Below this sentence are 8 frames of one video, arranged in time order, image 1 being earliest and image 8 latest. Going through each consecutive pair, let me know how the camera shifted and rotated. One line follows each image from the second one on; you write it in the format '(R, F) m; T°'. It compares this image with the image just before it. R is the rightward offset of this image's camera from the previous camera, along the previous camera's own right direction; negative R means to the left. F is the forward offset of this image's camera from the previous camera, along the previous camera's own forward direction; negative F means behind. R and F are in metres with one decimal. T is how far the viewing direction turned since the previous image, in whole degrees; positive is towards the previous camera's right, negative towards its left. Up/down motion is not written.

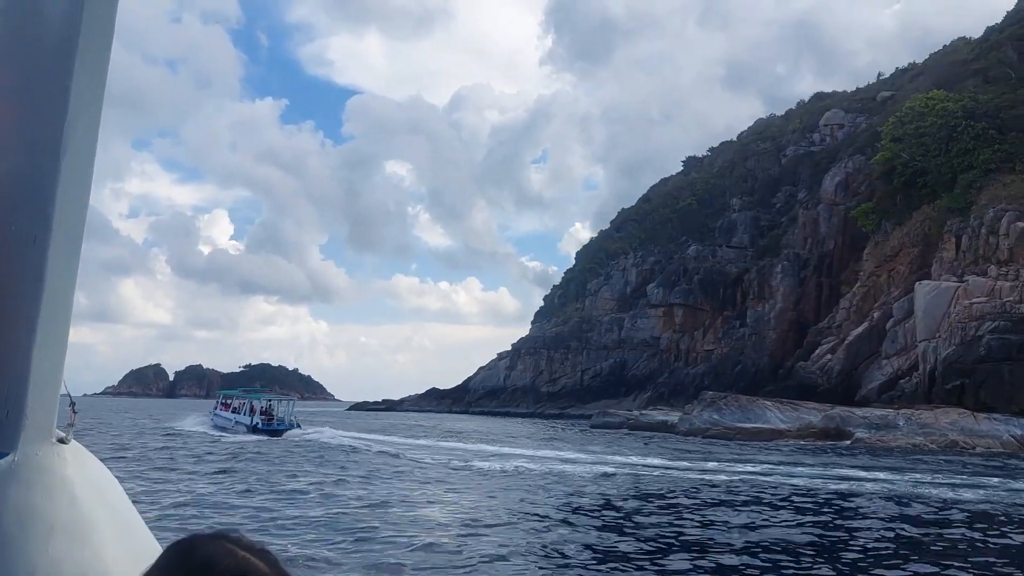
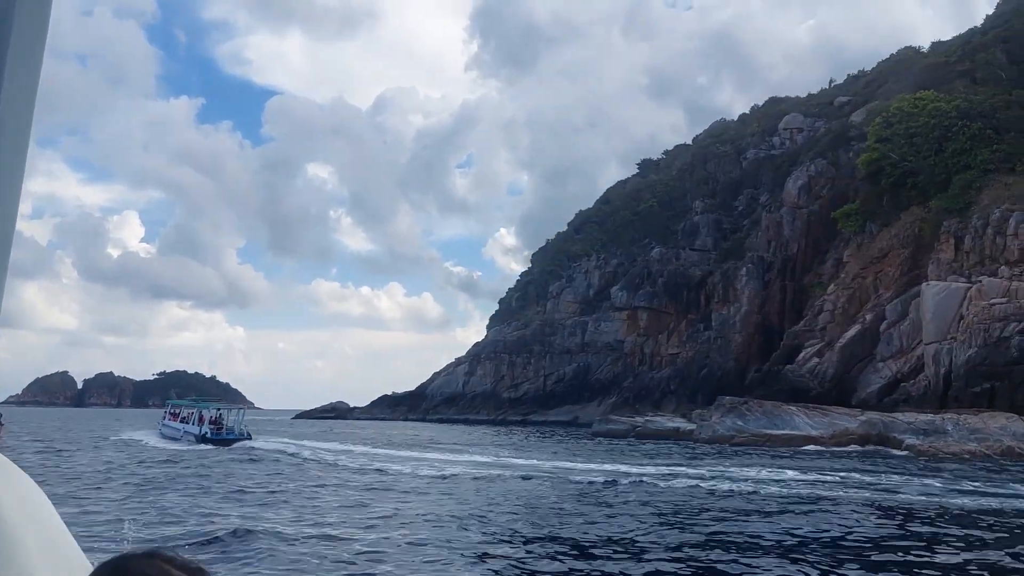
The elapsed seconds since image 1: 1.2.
(-2.8, +2.4) m; +5°
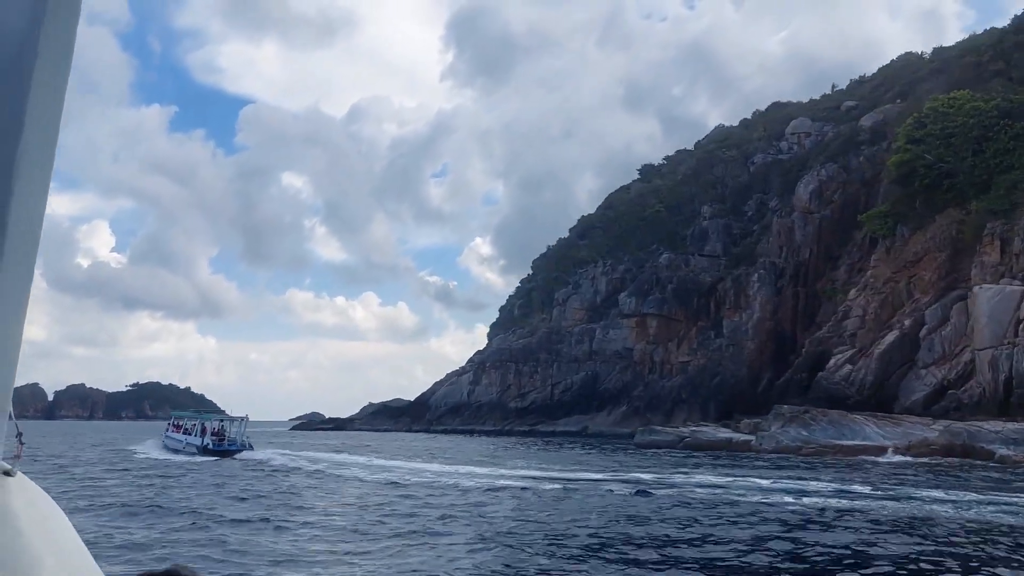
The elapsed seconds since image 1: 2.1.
(-2.3, +1.6) m; +2°
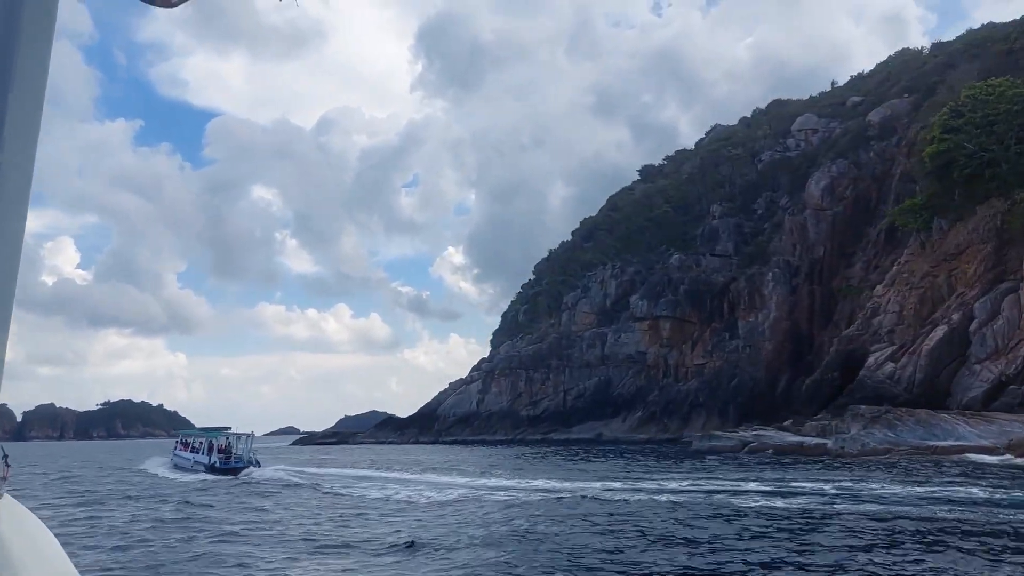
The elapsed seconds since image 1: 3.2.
(-2.6, +1.9) m; +2°
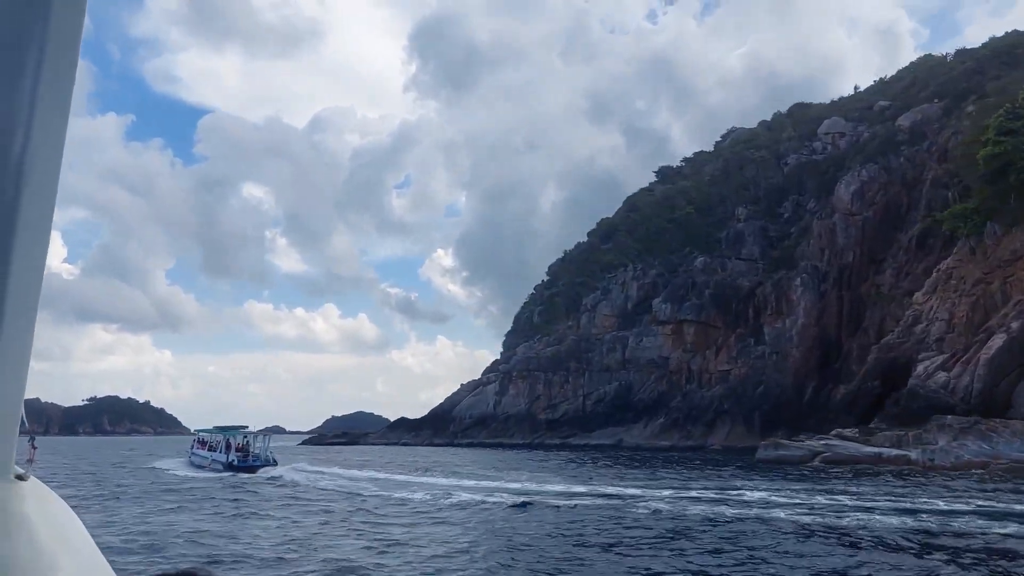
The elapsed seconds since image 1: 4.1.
(-2.2, +1.7) m; +1°
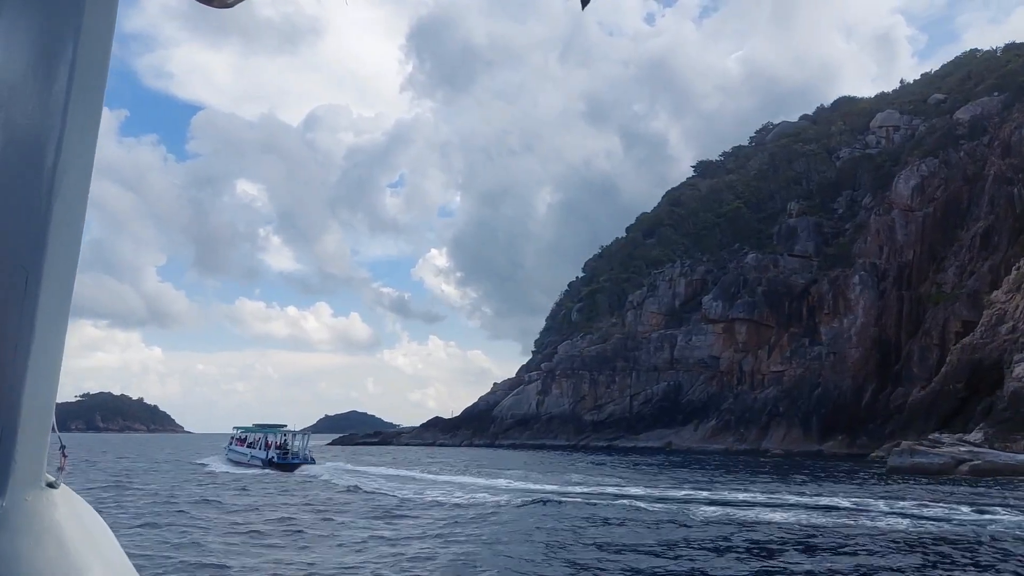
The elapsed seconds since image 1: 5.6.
(-3.6, +2.6) m; 0°
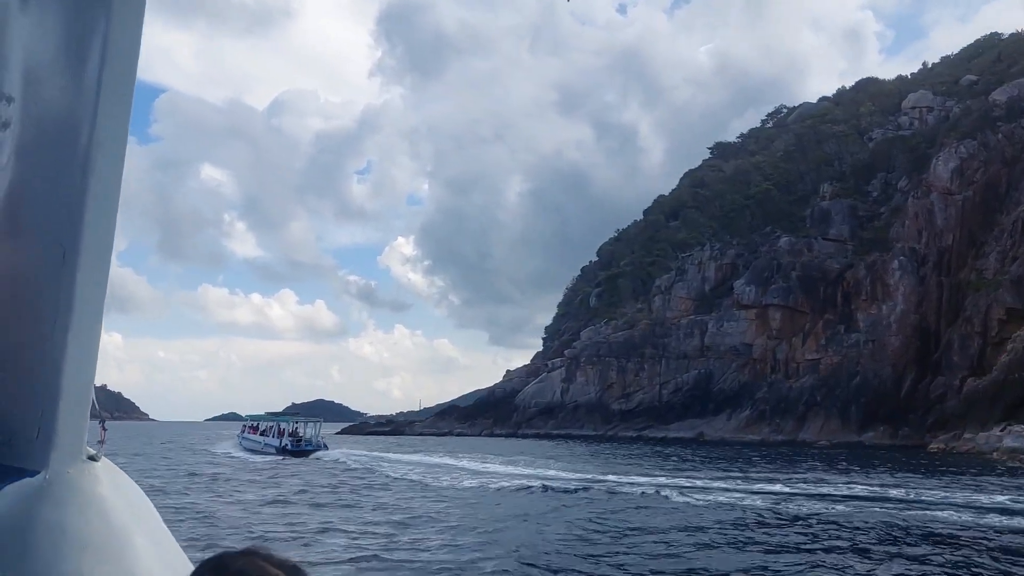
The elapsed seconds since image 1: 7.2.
(-3.7, +3.0) m; +2°
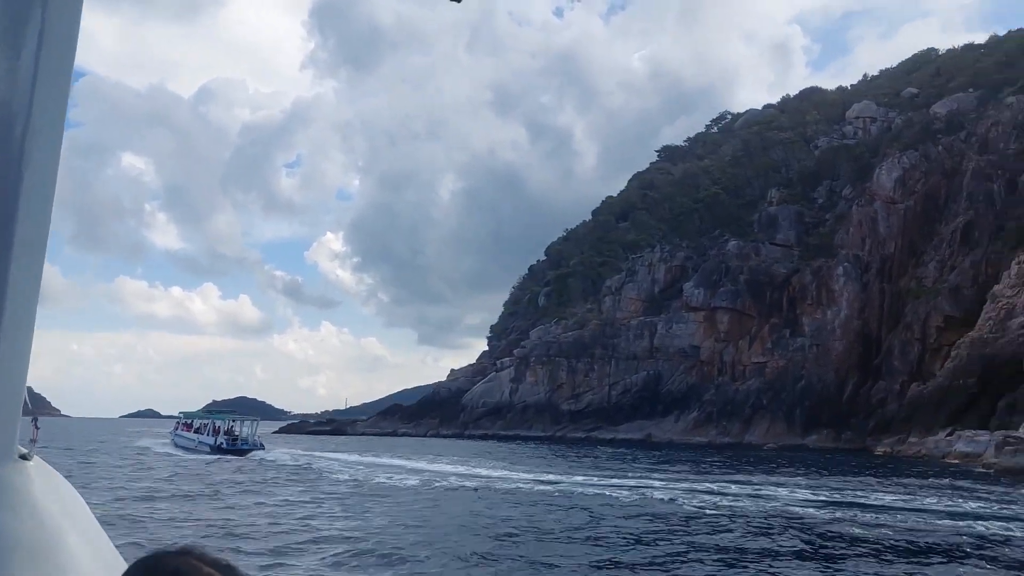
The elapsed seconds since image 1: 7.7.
(-1.2, +1.1) m; +5°
